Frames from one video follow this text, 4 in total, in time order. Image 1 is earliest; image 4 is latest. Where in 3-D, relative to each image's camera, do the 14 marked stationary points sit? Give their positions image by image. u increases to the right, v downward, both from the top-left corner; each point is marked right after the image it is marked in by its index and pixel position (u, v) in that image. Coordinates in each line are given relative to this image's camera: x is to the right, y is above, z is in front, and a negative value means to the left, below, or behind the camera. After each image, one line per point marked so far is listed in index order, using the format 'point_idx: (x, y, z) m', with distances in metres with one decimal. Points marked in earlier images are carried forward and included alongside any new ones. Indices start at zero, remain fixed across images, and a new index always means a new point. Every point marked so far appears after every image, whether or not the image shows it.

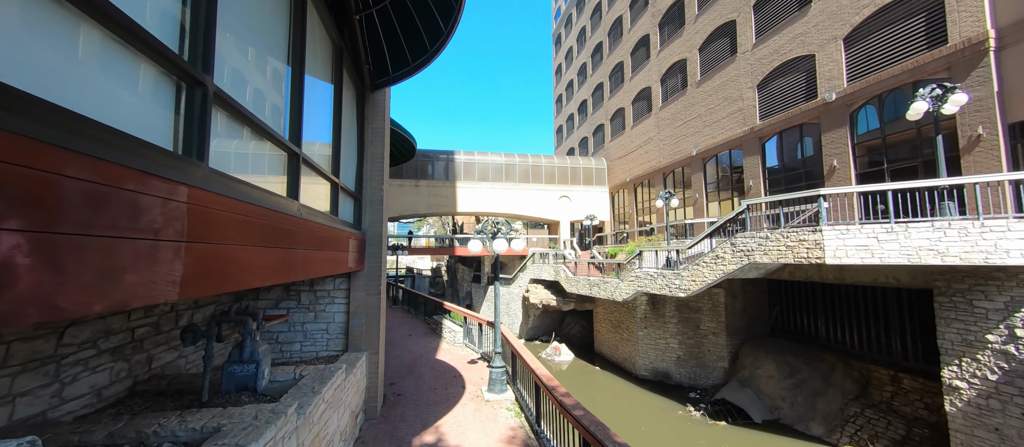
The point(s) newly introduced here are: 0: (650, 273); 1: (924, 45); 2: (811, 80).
0: (+5.0, -1.8, +12.8) m
1: (+11.1, +4.8, +9.4) m
2: (+10.6, +5.1, +12.3) m
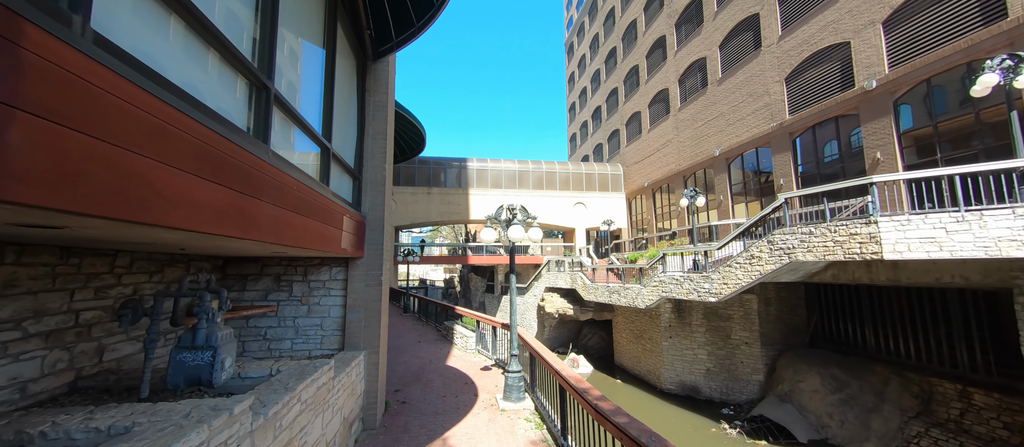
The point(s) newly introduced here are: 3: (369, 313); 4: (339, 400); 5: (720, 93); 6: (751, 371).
0: (+5.6, -1.8, +11.9) m
1: (+11.4, +4.9, +8.5) m
2: (+11.0, +5.1, +11.5) m
3: (-1.8, -1.1, +4.5) m
4: (-1.7, -1.7, +3.4) m
5: (+9.9, +6.2, +16.6) m
6: (+8.4, -5.2, +12.2) m
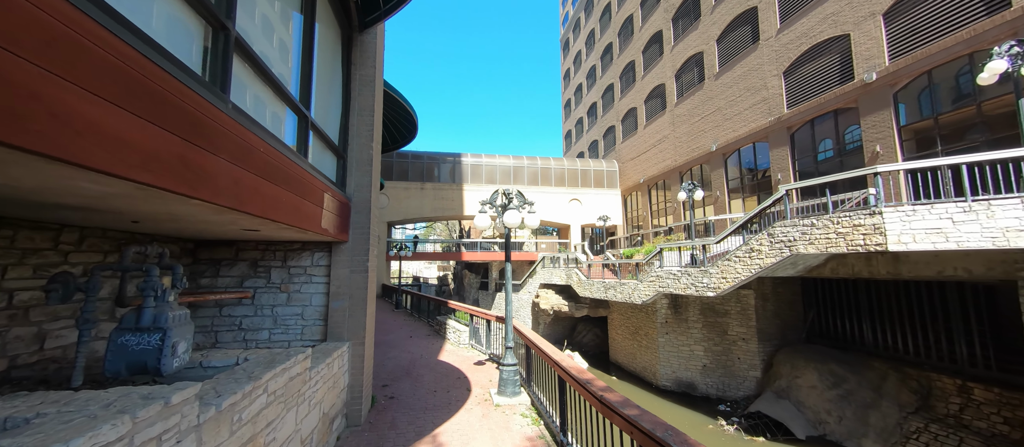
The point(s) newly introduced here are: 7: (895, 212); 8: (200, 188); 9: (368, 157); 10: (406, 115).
0: (+5.4, -1.6, +11.7) m
1: (+11.3, +5.1, +8.4) m
2: (+10.9, +5.3, +11.4) m
3: (-1.9, -0.9, +4.2) m
4: (-1.7, -1.5, +3.1) m
5: (+9.7, +6.4, +16.5) m
6: (+8.2, -5.0, +12.1) m
7: (+7.3, +0.2, +6.7) m
8: (-1.5, +0.2, +1.7) m
9: (-1.8, +0.8, +4.4) m
10: (-2.4, +2.4, +8.0) m
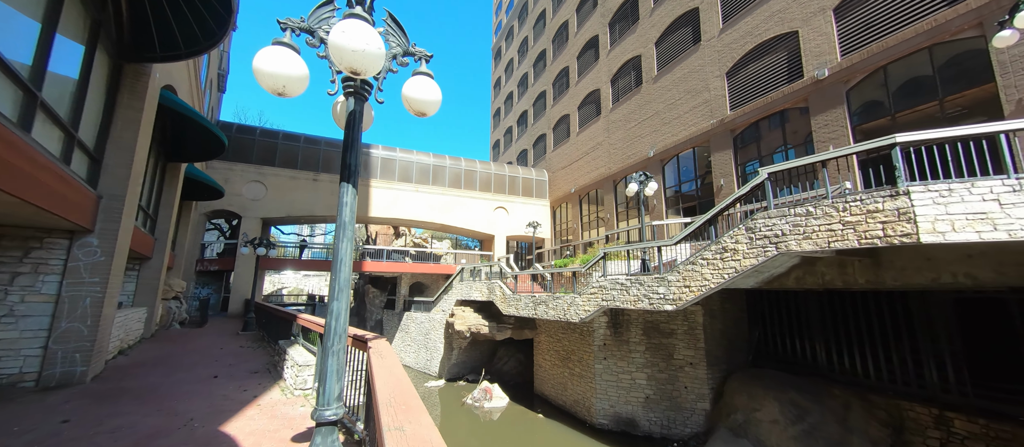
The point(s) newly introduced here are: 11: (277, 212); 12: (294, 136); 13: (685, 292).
0: (+2.9, -1.5, +9.4) m
1: (+9.7, +5.0, +8.0) m
2: (+8.7, +5.0, +10.8) m
3: (-2.5, 0.0, +0.6) m
4: (-2.1, -0.5, -0.5) m
5: (+6.4, +5.9, +15.6) m
6: (+5.4, -5.1, +10.2) m
7: (+6.0, +0.5, +5.0) m
8: (-1.6, +1.2, -1.6) m
9: (-2.4, +1.7, +0.9) m
10: (-3.7, +3.1, +4.4) m
11: (-12.4, +0.7, +18.5) m
12: (-12.3, +4.9, +19.8) m
13: (+3.9, -1.5, +8.0) m
